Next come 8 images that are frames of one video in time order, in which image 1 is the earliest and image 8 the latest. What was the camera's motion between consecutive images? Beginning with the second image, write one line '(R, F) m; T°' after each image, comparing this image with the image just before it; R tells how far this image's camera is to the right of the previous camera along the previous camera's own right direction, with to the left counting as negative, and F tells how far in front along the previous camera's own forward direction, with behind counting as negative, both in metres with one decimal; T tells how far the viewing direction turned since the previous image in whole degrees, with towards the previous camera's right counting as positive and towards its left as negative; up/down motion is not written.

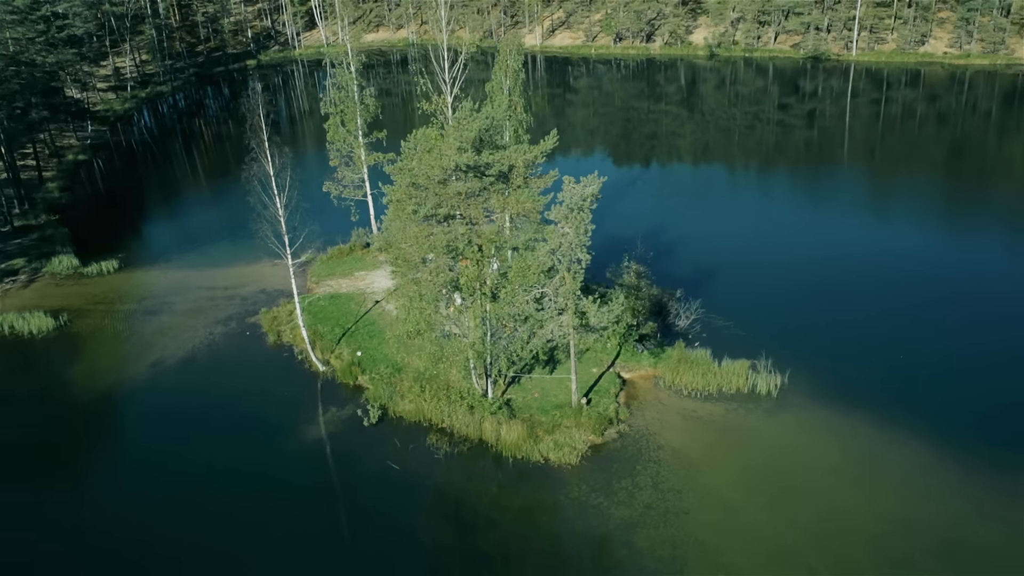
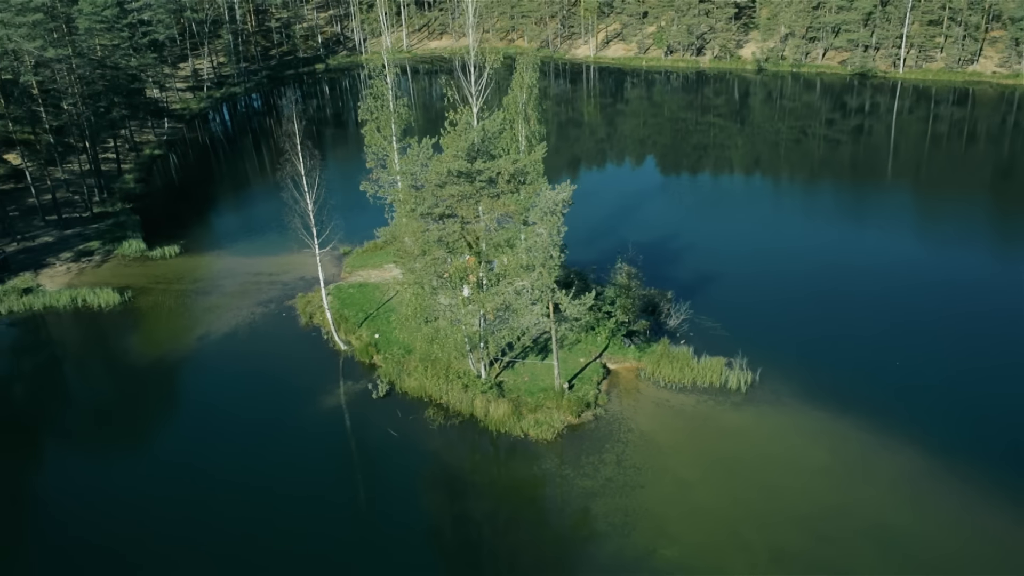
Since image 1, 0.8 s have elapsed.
(+2.1, -2.5) m; -5°
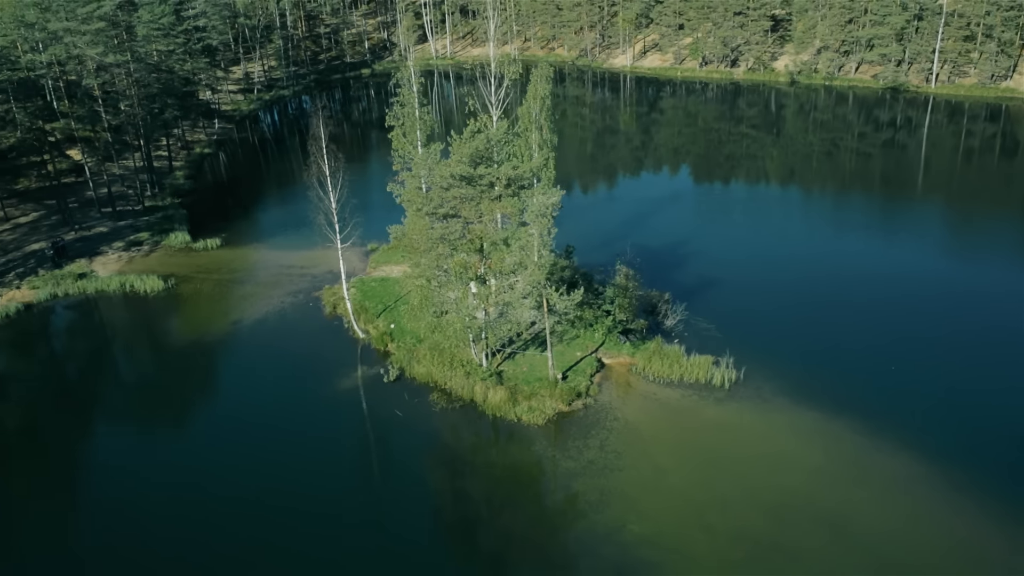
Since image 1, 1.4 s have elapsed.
(+1.4, -2.0) m; -3°
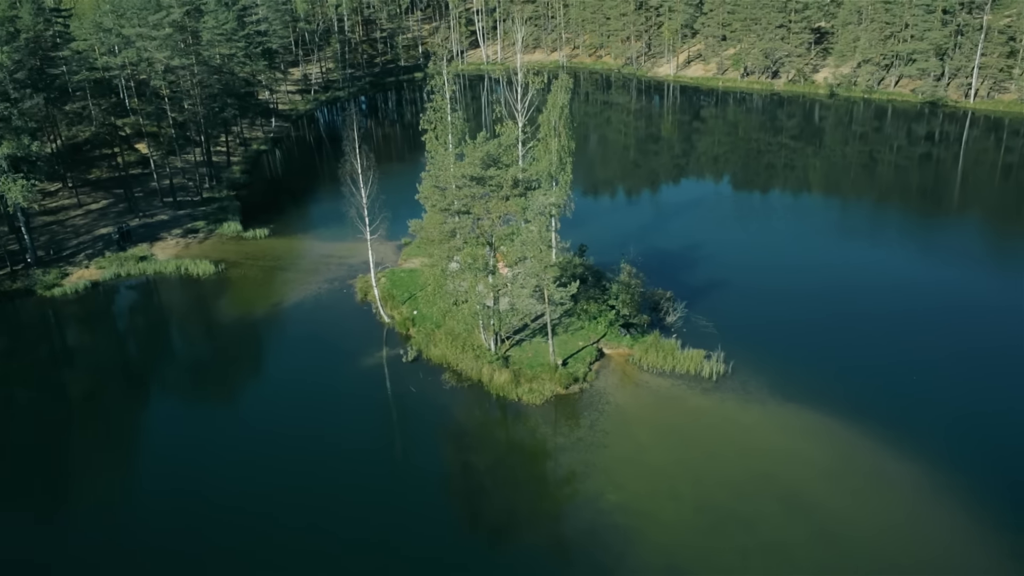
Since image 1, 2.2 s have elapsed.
(+1.6, -2.5) m; -4°
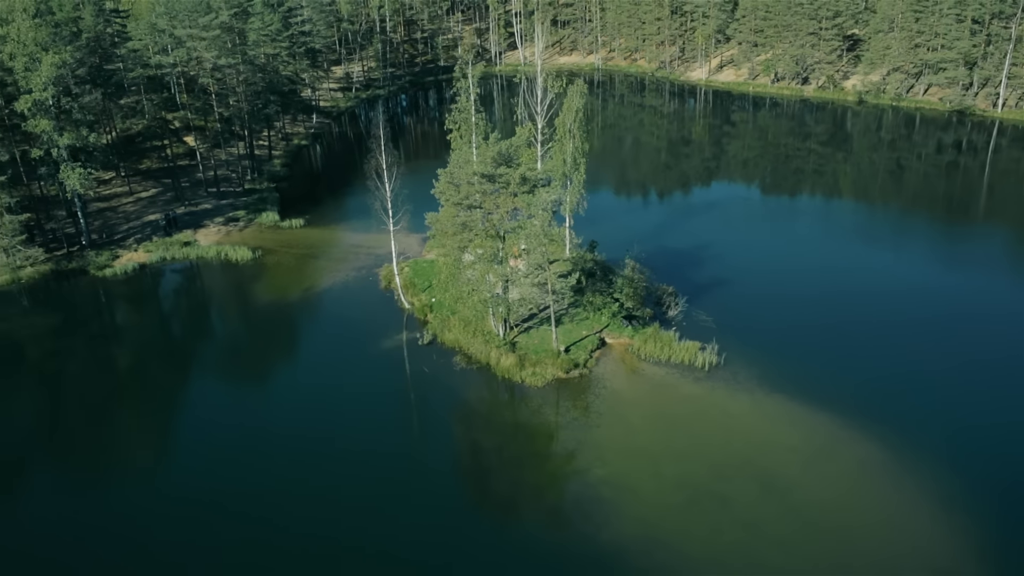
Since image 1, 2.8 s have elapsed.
(+1.2, -2.1) m; -3°
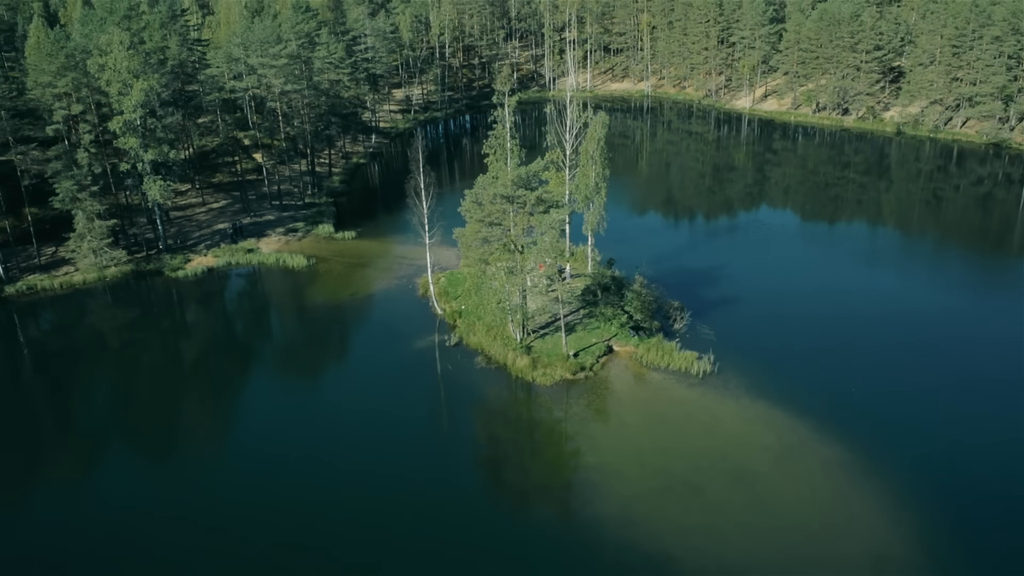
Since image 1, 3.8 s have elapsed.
(+1.8, -3.6) m; -4°
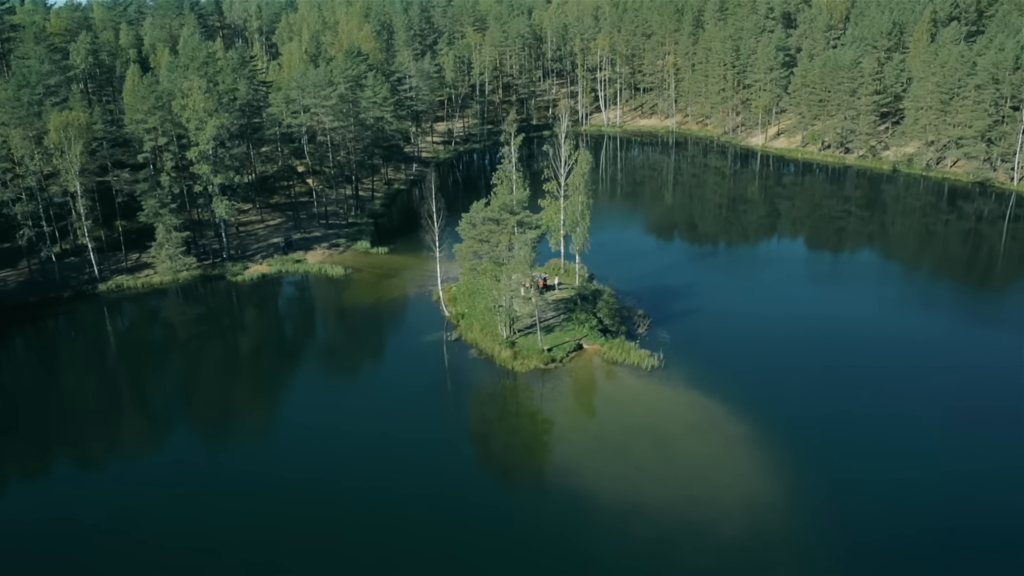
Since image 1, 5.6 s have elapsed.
(+3.6, -7.7) m; -4°
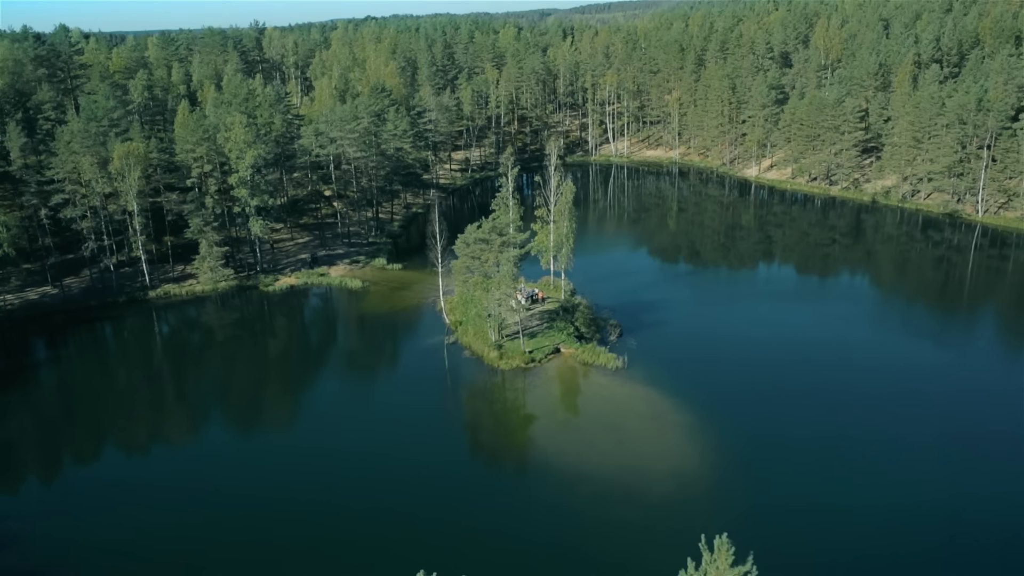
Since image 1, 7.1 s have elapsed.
(+2.5, -7.1) m; -2°
